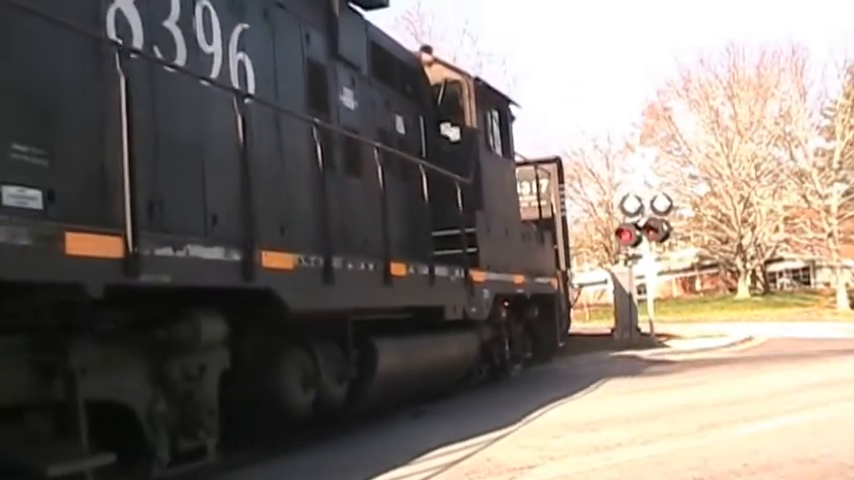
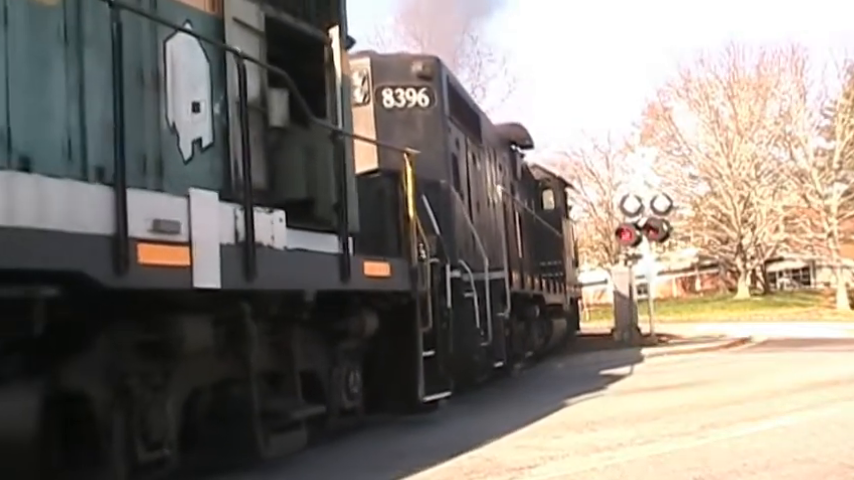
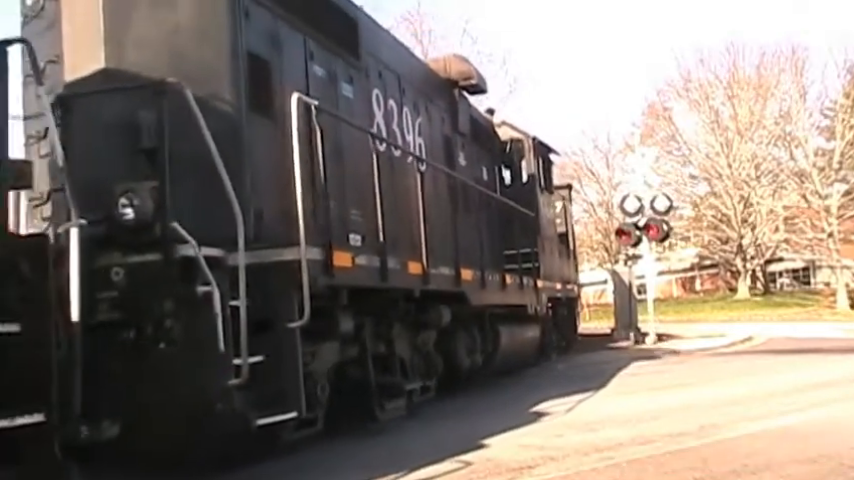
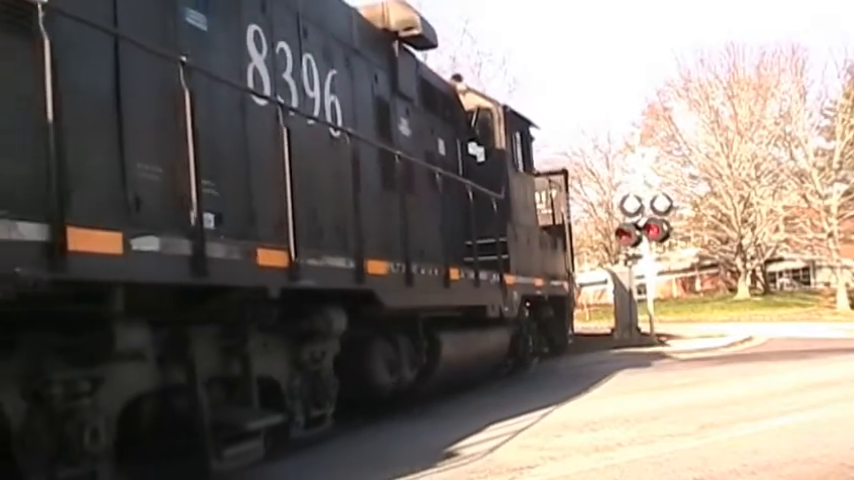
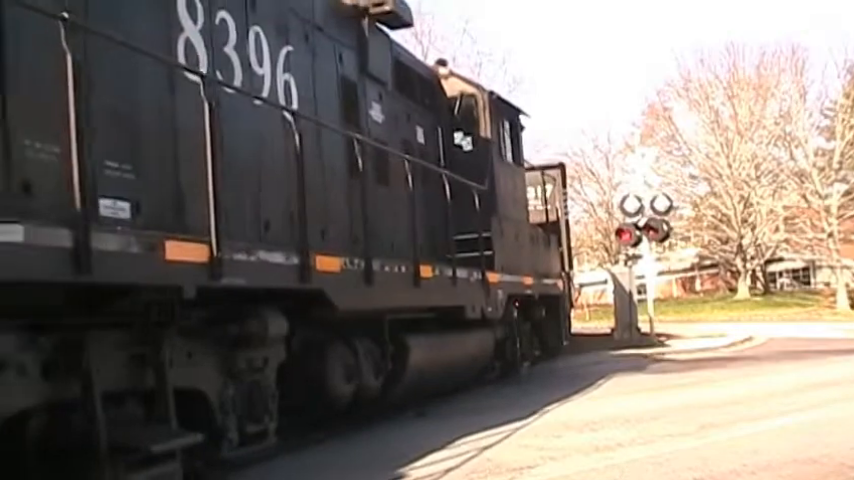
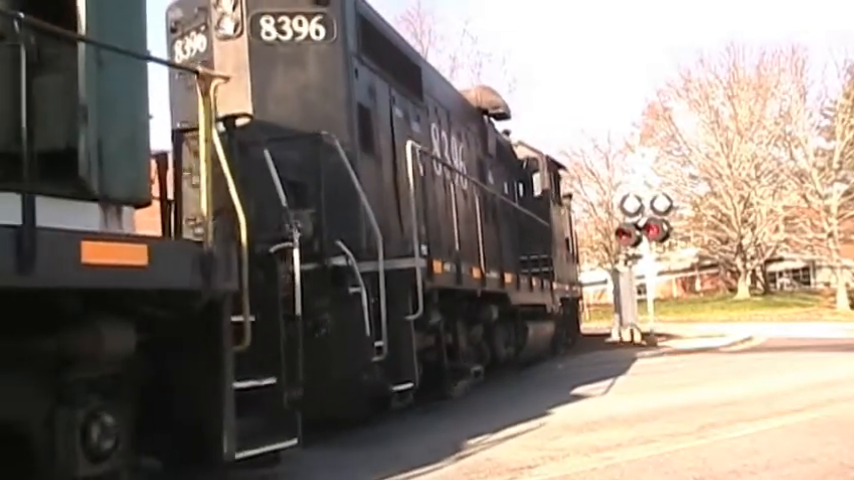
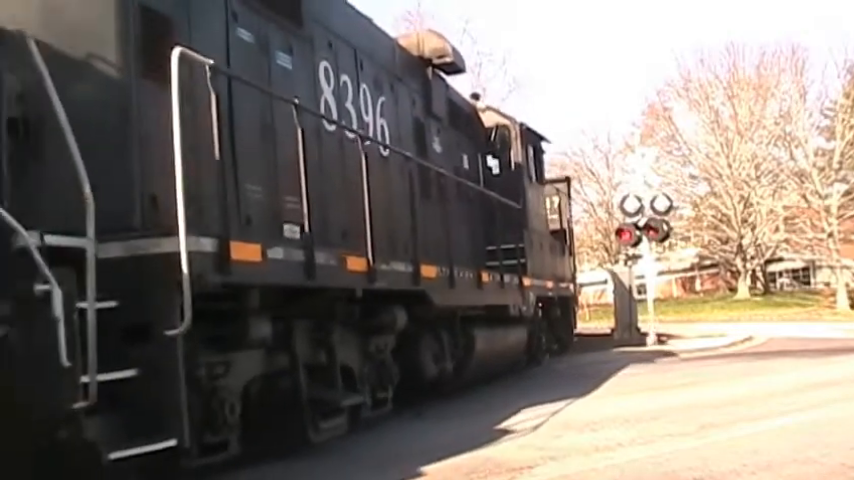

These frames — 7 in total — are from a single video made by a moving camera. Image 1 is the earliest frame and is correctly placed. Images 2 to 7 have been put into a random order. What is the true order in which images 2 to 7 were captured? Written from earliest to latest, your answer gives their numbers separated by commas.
5, 4, 7, 3, 6, 2
